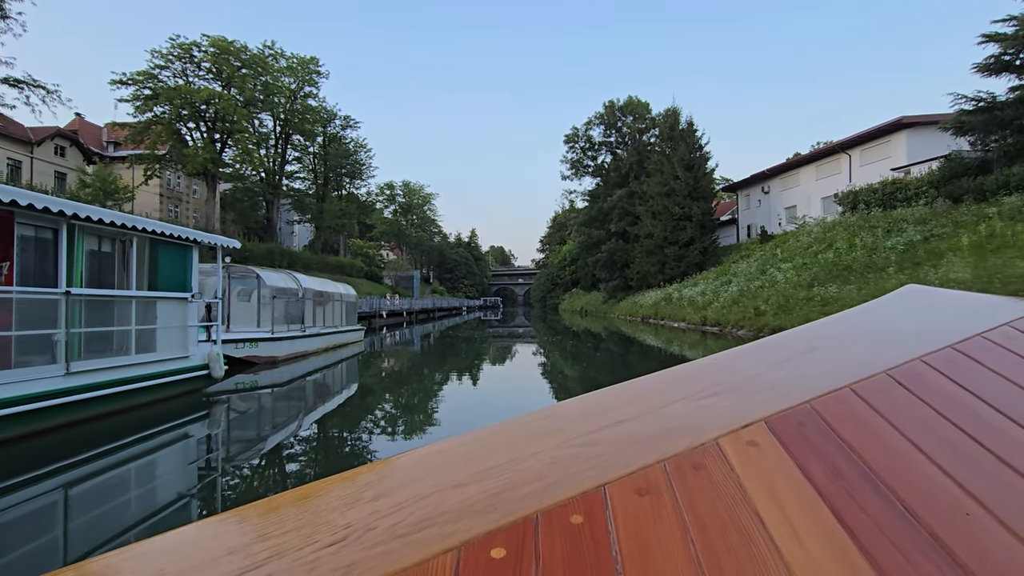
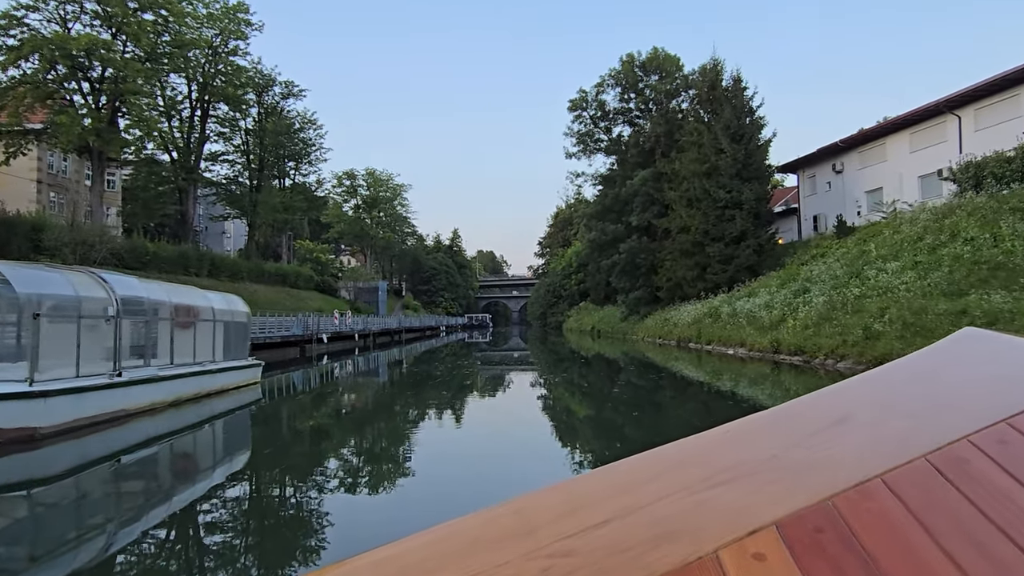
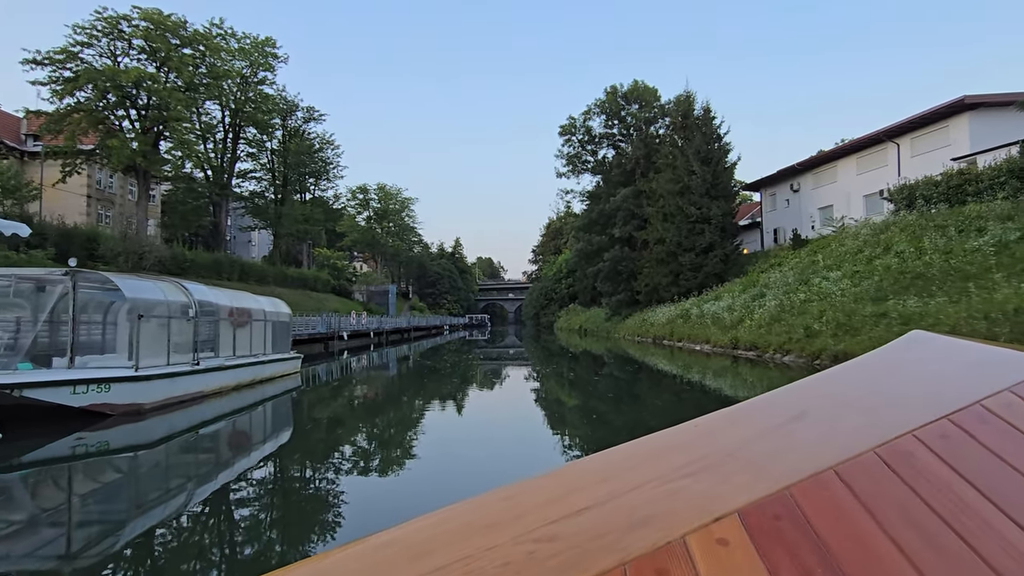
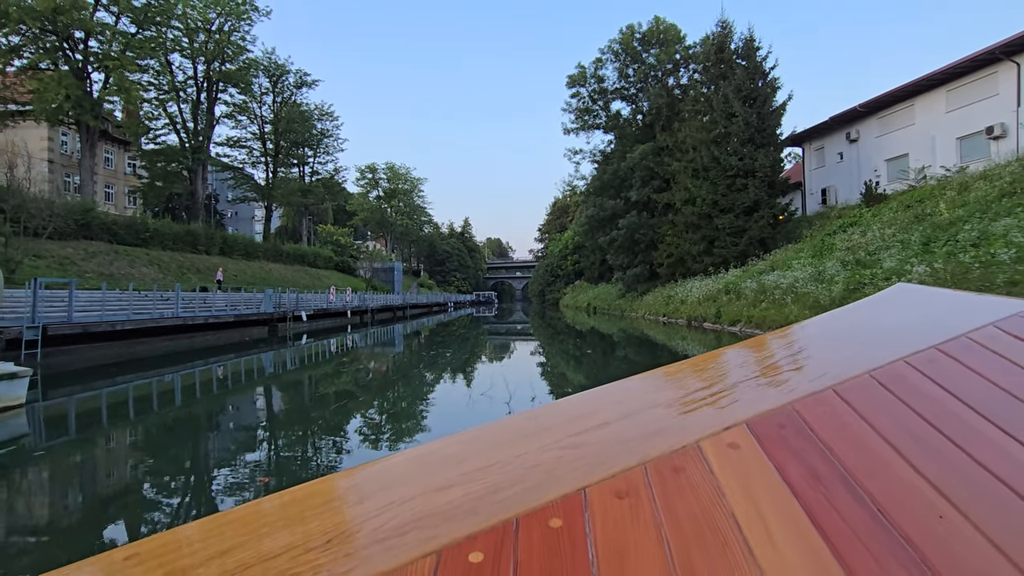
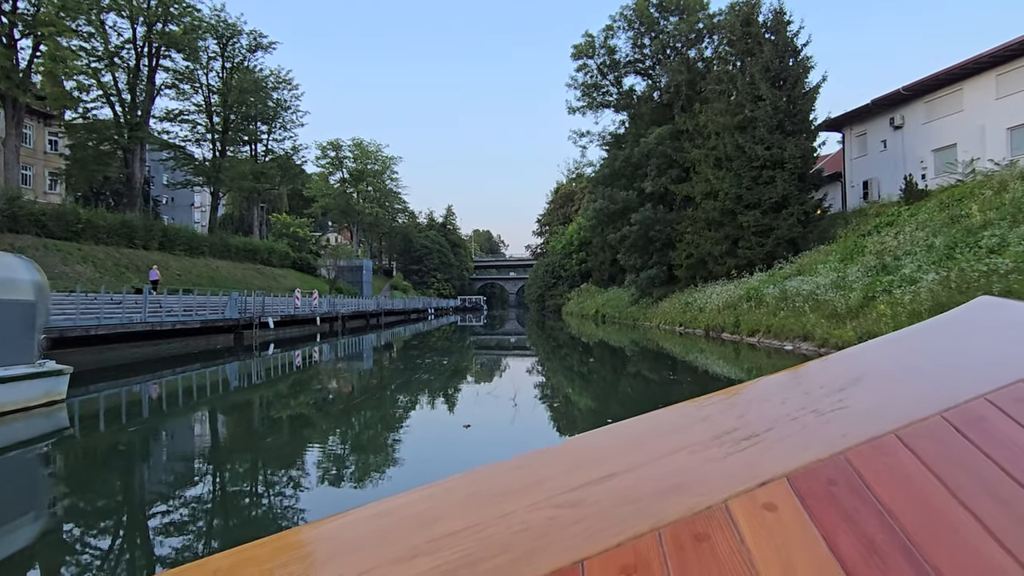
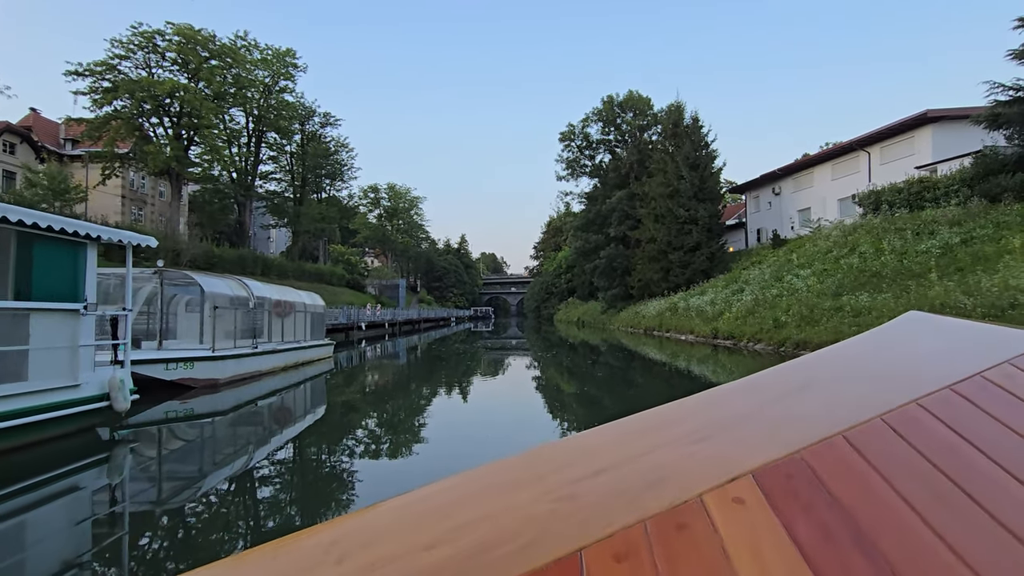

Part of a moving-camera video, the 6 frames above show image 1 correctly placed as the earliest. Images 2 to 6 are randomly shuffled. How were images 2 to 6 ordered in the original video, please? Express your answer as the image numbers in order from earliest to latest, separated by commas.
6, 3, 2, 5, 4
